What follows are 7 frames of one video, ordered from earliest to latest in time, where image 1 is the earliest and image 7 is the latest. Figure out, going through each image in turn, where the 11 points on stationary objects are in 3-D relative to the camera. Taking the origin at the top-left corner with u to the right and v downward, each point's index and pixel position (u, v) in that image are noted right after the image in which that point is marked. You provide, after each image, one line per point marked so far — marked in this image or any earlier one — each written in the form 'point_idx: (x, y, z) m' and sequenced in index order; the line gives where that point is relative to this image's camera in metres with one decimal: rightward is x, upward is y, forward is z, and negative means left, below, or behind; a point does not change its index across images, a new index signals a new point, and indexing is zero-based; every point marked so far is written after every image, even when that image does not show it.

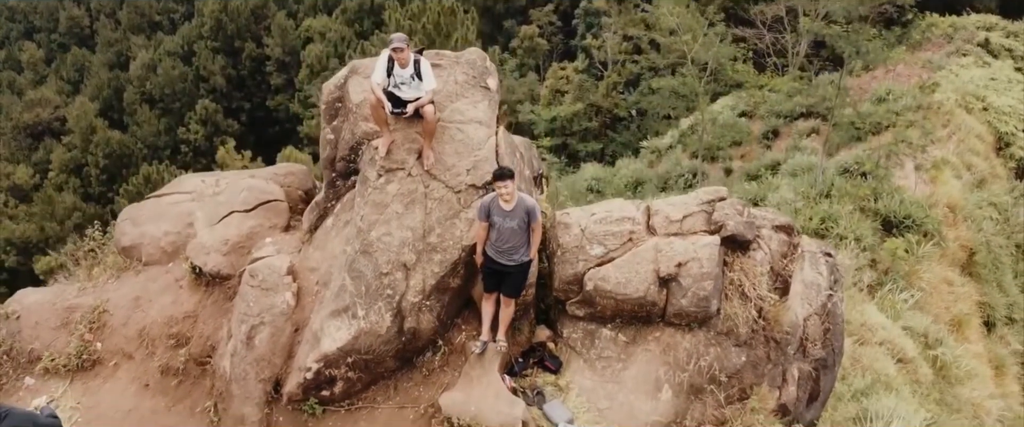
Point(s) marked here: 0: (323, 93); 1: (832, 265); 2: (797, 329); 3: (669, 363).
0: (-1.6, +0.9, +5.8) m
1: (+2.5, -0.3, +5.3) m
2: (+2.1, -0.8, +5.0) m
3: (+1.2, -1.1, +5.1) m
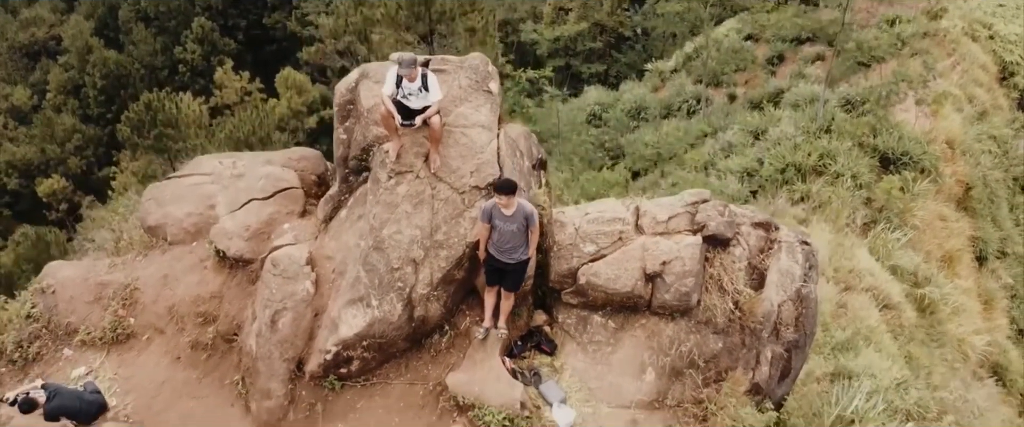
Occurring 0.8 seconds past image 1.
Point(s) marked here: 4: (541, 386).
0: (-1.6, +1.0, +6.1) m
1: (+2.5, -0.3, +5.8) m
2: (+2.1, -0.8, +5.5) m
3: (+1.2, -1.1, +5.6) m
4: (+0.2, -1.4, +5.5) m
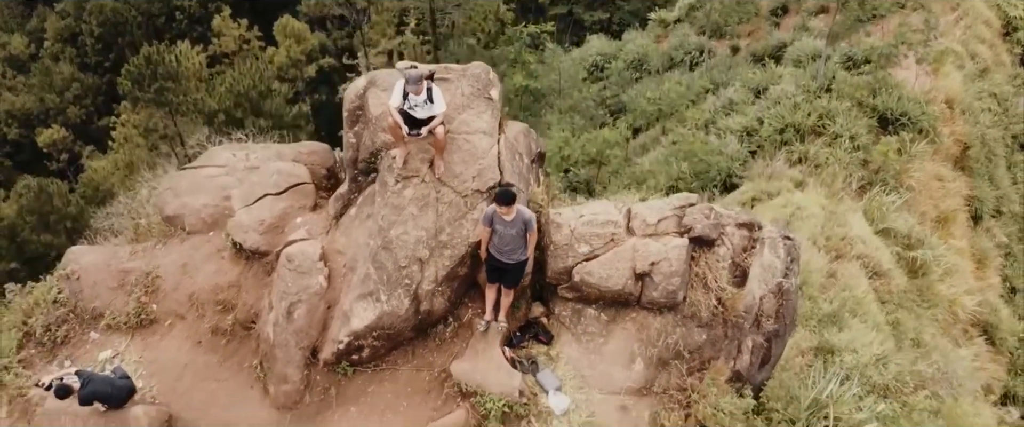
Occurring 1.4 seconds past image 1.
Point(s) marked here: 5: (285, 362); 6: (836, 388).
0: (-1.6, +1.0, +6.4) m
1: (+2.5, -0.3, +6.1) m
2: (+2.1, -0.8, +5.9) m
3: (+1.2, -1.1, +6.1) m
4: (+0.2, -1.4, +6.0) m
5: (-2.1, -1.4, +6.3) m
6: (+3.1, -1.7, +6.6) m
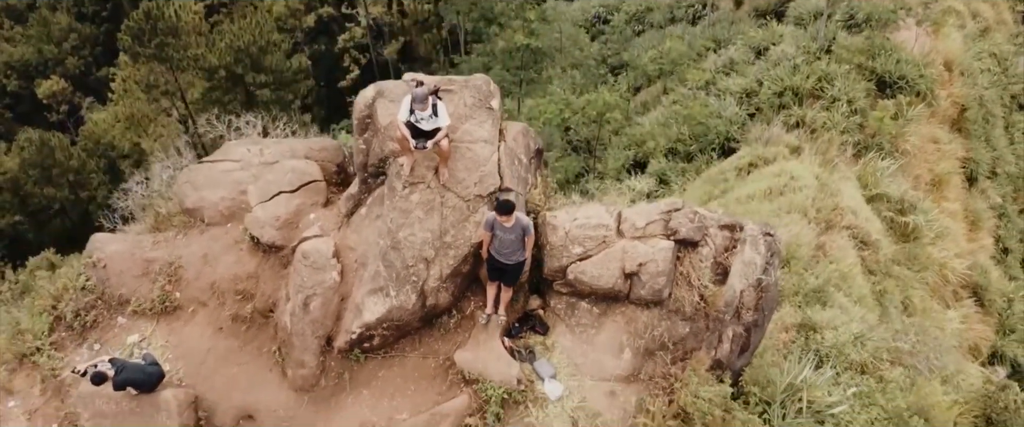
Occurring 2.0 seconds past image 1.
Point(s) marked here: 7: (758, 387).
0: (-1.6, +1.0, +6.8) m
1: (+2.5, -0.3, +6.6) m
2: (+2.1, -0.9, +6.4) m
3: (+1.2, -1.1, +6.6) m
4: (+0.2, -1.4, +6.5) m
5: (-2.1, -1.4, +6.9) m
6: (+3.1, -1.7, +7.1) m
7: (+2.5, -1.8, +7.0) m
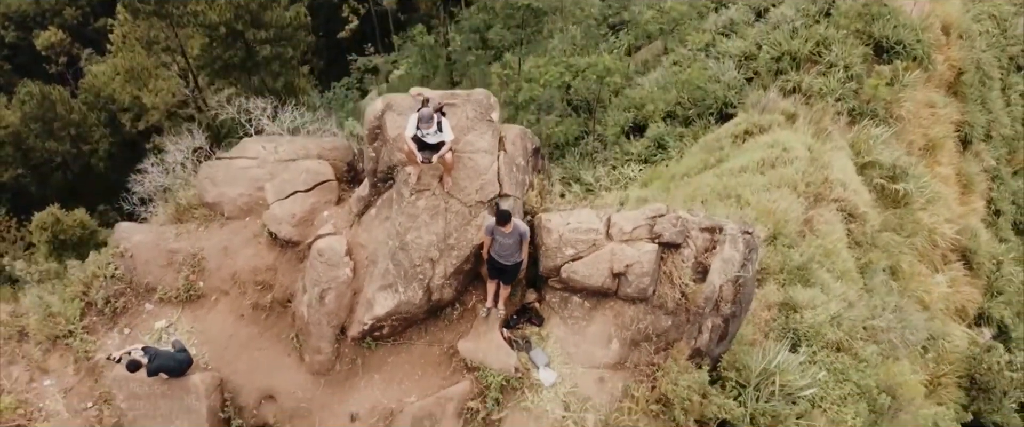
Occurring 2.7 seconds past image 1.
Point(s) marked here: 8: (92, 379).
0: (-1.6, +1.0, +7.3) m
1: (+2.5, -0.3, +7.2) m
2: (+2.0, -0.9, +7.0) m
3: (+1.1, -1.2, +7.2) m
4: (+0.2, -1.5, +7.2) m
5: (-2.1, -1.4, +7.5) m
6: (+3.1, -1.7, +7.8) m
7: (+2.5, -1.8, +7.6) m
8: (-5.1, -2.0, +8.2) m
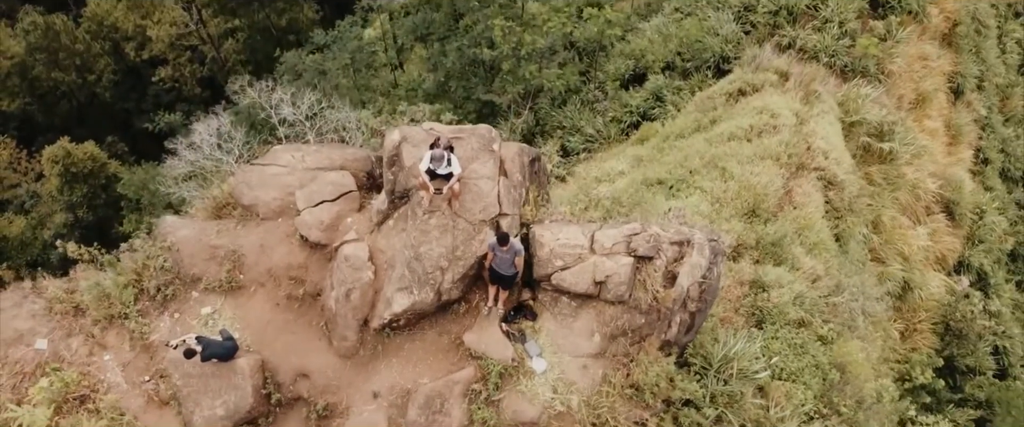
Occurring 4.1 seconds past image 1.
0: (-1.7, +0.8, +8.3) m
1: (+2.5, -0.5, +8.3) m
2: (+2.0, -1.1, +8.2) m
3: (+1.1, -1.3, +8.5) m
4: (+0.2, -1.6, +8.5) m
5: (-2.2, -1.5, +8.8) m
6: (+3.1, -1.8, +9.1) m
7: (+2.5, -1.9, +8.9) m
8: (-5.1, -2.1, +9.6) m
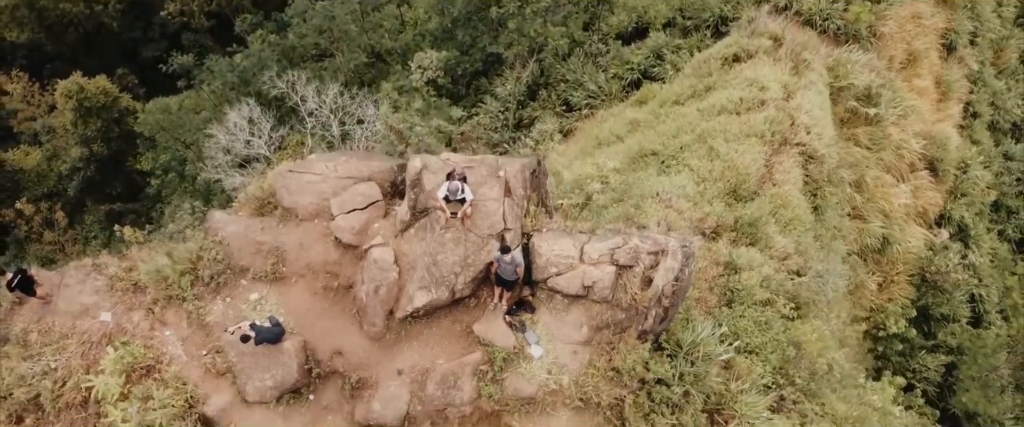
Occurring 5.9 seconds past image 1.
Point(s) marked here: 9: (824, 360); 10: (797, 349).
0: (-1.6, +0.7, +9.7) m
1: (+2.5, -0.7, +9.8) m
2: (+2.0, -1.3, +9.8) m
3: (+1.1, -1.5, +10.1) m
4: (+0.2, -1.8, +10.1) m
5: (-2.1, -1.7, +10.5) m
6: (+3.1, -1.9, +10.8) m
7: (+2.5, -2.0, +10.6) m
8: (-5.1, -2.1, +11.3) m
9: (+5.8, -2.7, +12.6) m
10: (+5.3, -2.4, +12.5) m
